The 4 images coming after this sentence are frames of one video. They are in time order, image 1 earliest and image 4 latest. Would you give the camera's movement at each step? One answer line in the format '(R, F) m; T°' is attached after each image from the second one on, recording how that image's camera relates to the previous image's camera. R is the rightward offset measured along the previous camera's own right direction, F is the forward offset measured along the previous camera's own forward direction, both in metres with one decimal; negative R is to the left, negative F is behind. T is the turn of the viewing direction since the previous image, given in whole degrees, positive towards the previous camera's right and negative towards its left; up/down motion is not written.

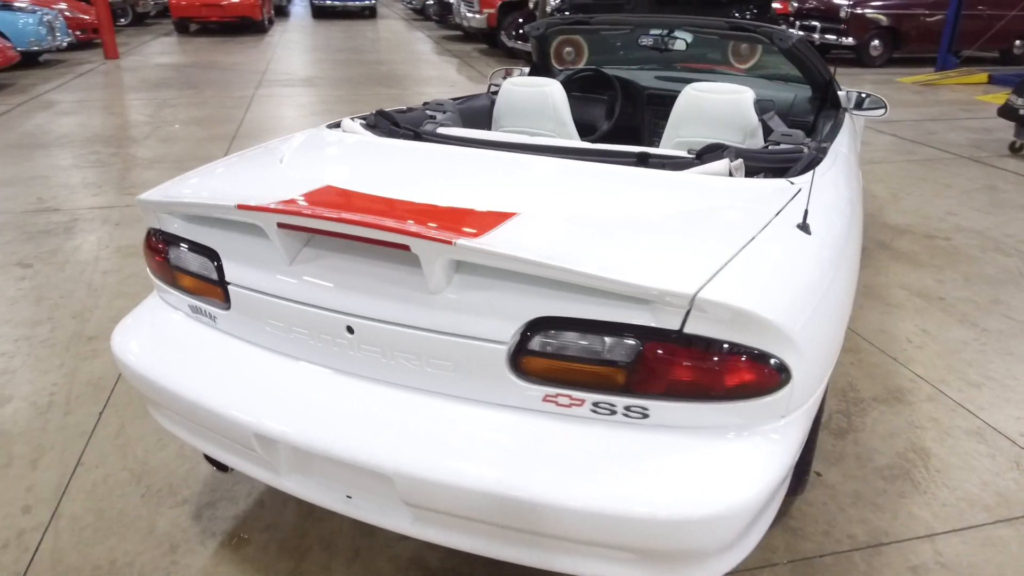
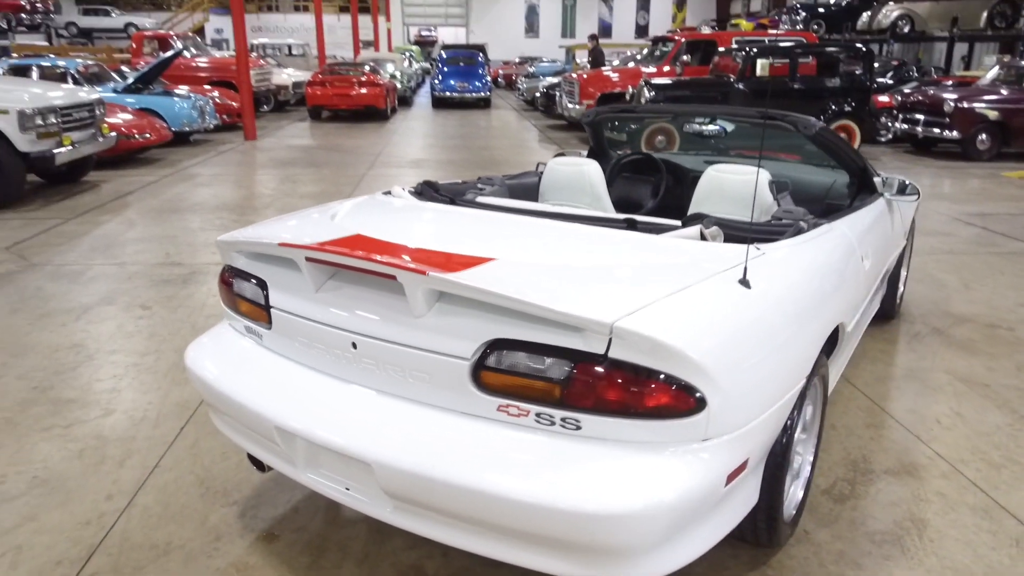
(+0.3, -0.3) m; -8°
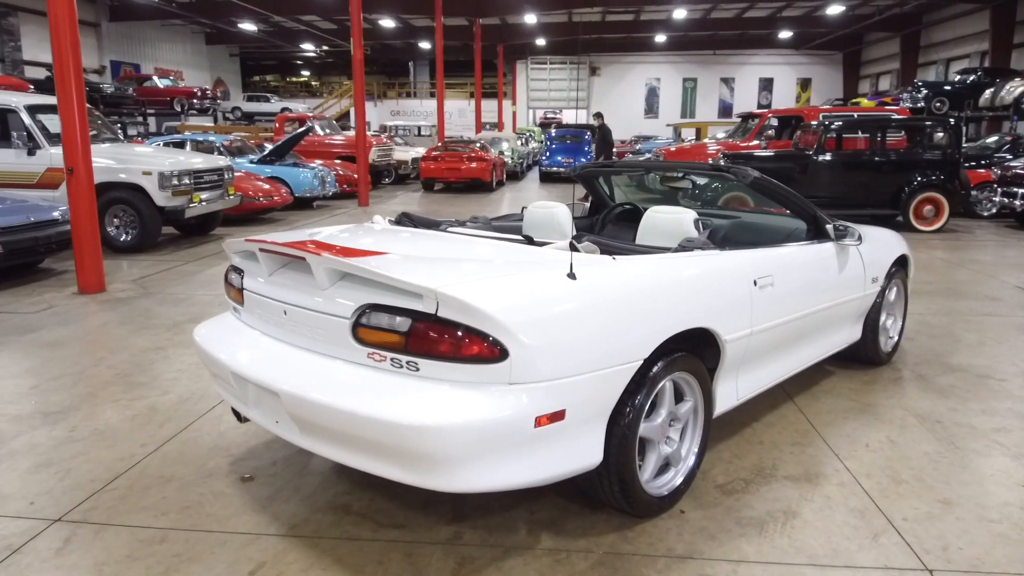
(+0.7, -0.5) m; -10°
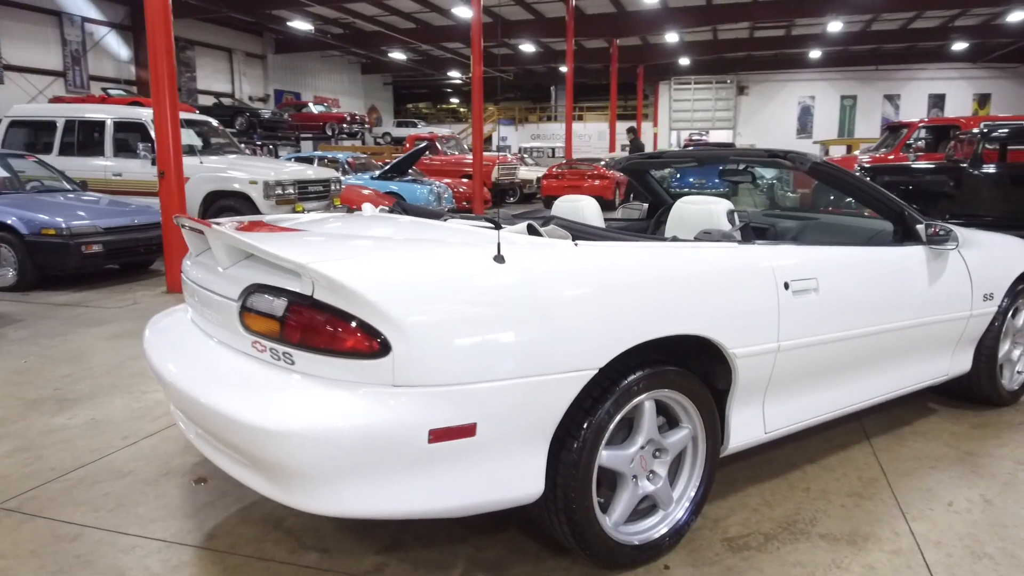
(+0.5, +0.5) m; -11°
